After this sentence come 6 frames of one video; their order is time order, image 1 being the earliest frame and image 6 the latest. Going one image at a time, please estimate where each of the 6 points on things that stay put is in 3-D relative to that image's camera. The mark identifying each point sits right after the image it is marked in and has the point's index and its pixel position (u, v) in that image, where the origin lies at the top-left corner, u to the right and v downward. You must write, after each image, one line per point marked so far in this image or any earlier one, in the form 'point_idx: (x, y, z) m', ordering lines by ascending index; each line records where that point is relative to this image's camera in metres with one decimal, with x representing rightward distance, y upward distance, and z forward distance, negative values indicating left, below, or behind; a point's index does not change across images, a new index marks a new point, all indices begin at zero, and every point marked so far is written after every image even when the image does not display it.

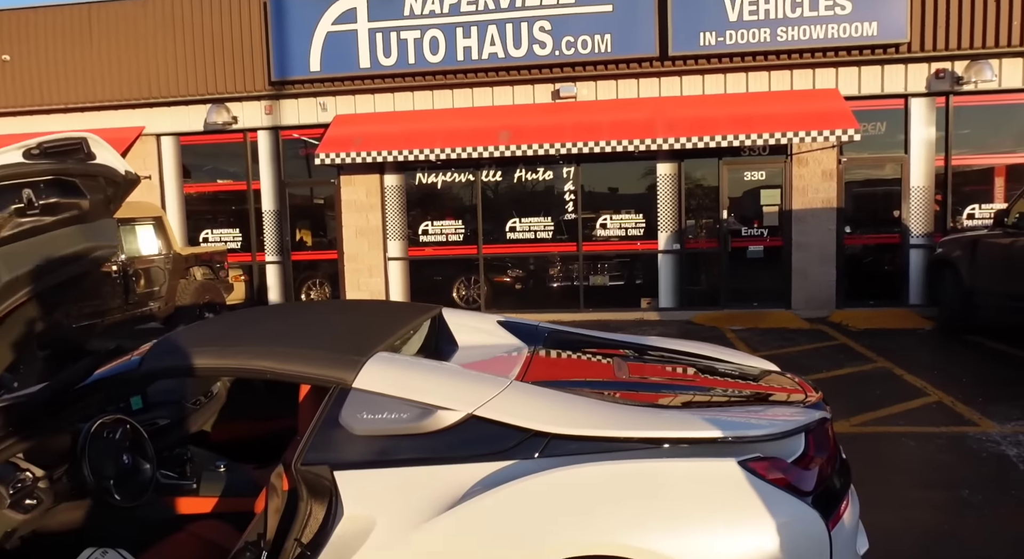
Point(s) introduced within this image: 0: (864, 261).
0: (+5.1, +0.3, +10.1) m
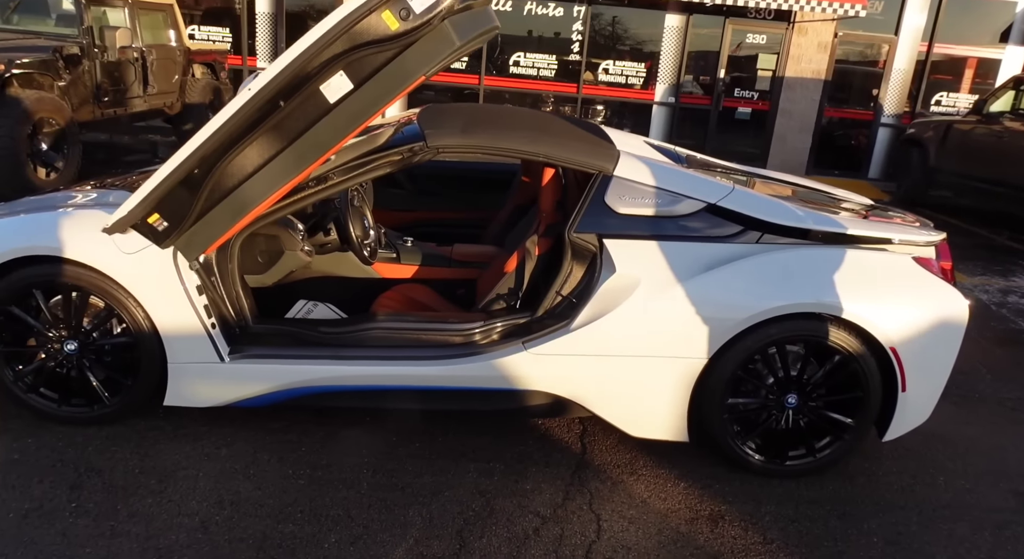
0: (+5.0, +2.3, +10.9) m
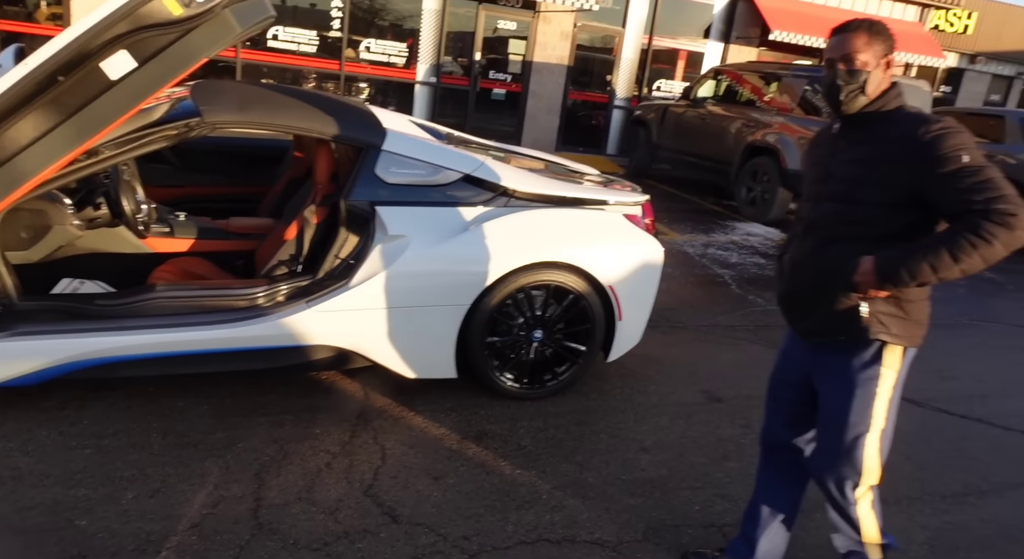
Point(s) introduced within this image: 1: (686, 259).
0: (+1.2, +2.9, +12.3) m
1: (+1.6, +0.2, +6.5) m
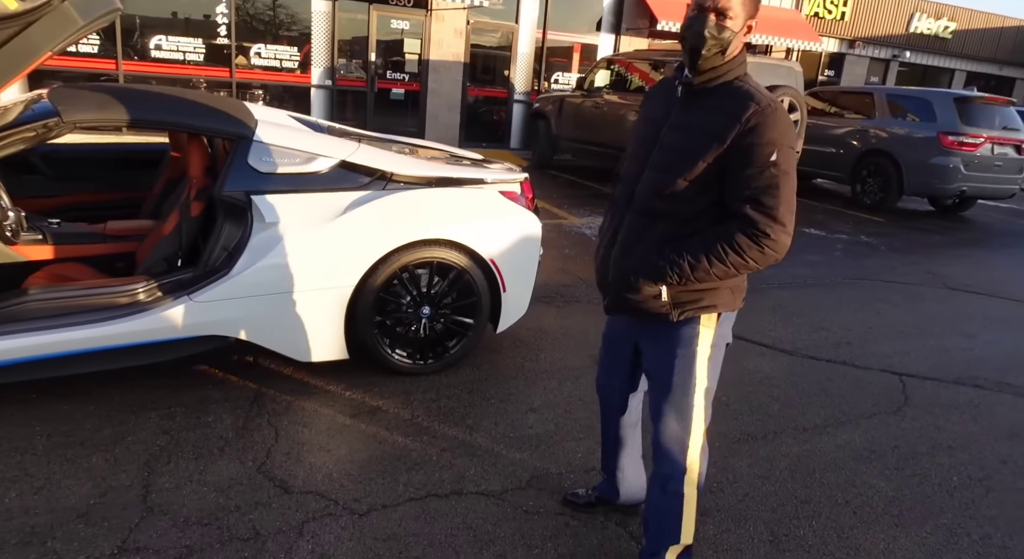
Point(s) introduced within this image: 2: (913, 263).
0: (-0.6, +3.0, +12.5) m
1: (+0.7, +0.4, +6.8) m
2: (+4.5, +0.2, +7.8) m
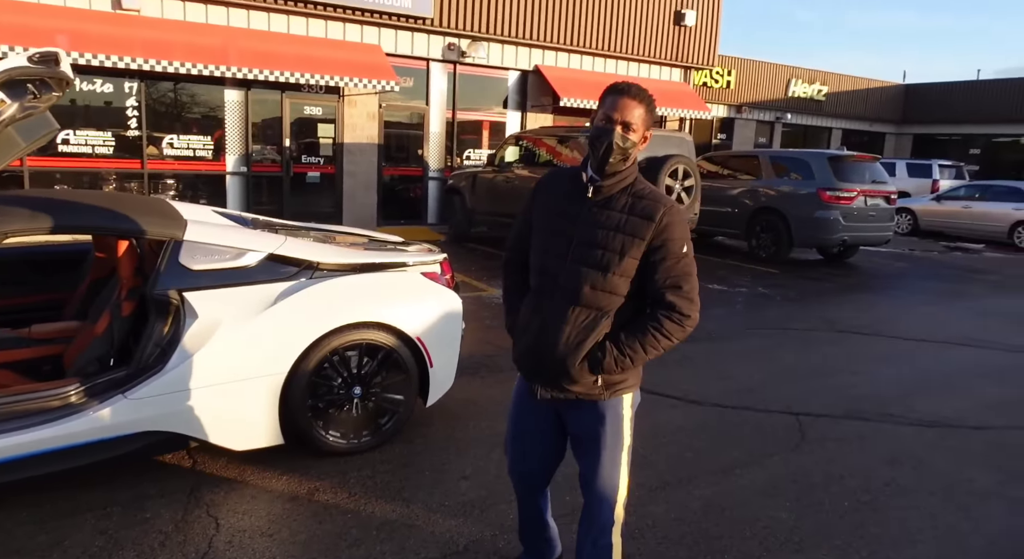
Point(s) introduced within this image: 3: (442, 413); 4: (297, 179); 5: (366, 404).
0: (-2.2, +1.7, +12.8) m
1: (-0.1, -0.3, +7.1) m
2: (+3.6, -0.4, +8.5) m
3: (-0.4, -0.9, +4.4) m
4: (-3.6, +1.7, +11.8) m
5: (-0.8, -0.7, +3.8) m
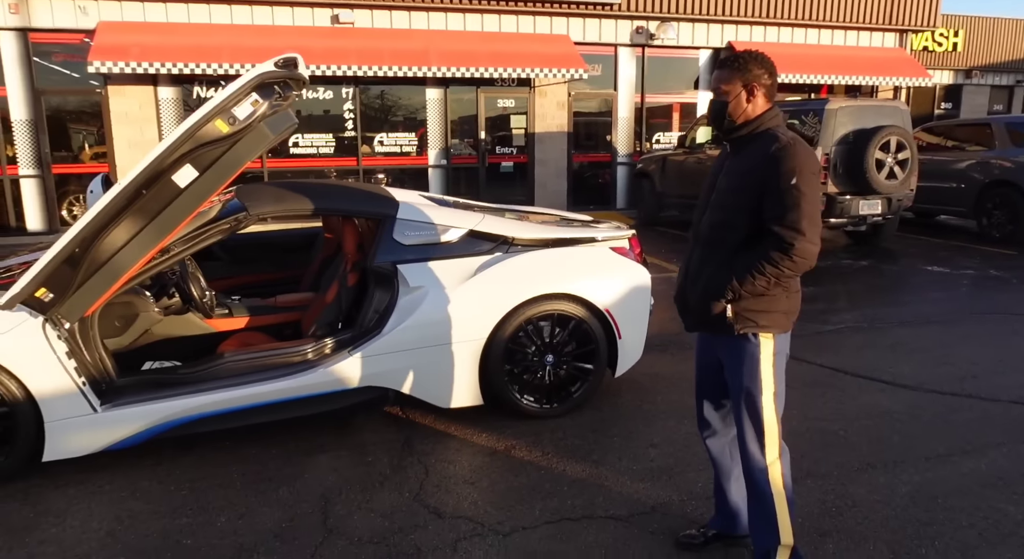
0: (+1.3, +2.0, +13.0) m
1: (+1.8, -0.1, +7.0) m
2: (+5.7, -0.2, +7.3) m
3: (+0.8, -0.7, +4.5) m
4: (-0.4, +2.0, +12.4) m
5: (+0.3, -0.5, +3.9) m
